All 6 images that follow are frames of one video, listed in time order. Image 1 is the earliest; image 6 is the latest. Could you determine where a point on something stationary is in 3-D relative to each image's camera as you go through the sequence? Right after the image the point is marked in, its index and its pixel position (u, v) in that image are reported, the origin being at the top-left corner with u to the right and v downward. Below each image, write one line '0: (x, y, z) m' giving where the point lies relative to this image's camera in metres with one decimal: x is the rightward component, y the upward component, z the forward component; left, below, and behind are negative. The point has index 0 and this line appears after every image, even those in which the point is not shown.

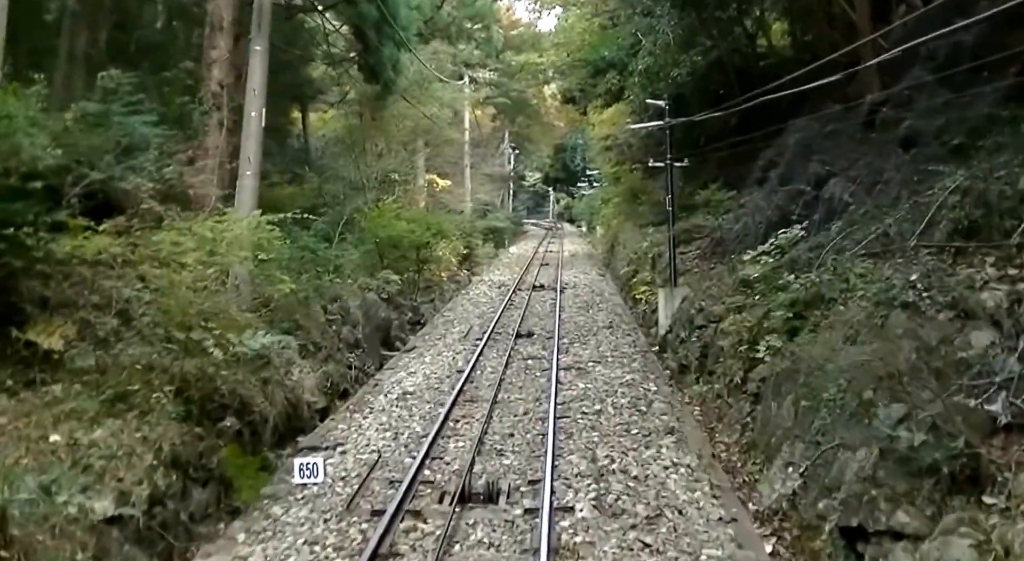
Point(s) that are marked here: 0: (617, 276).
0: (+2.7, +0.1, +19.9) m
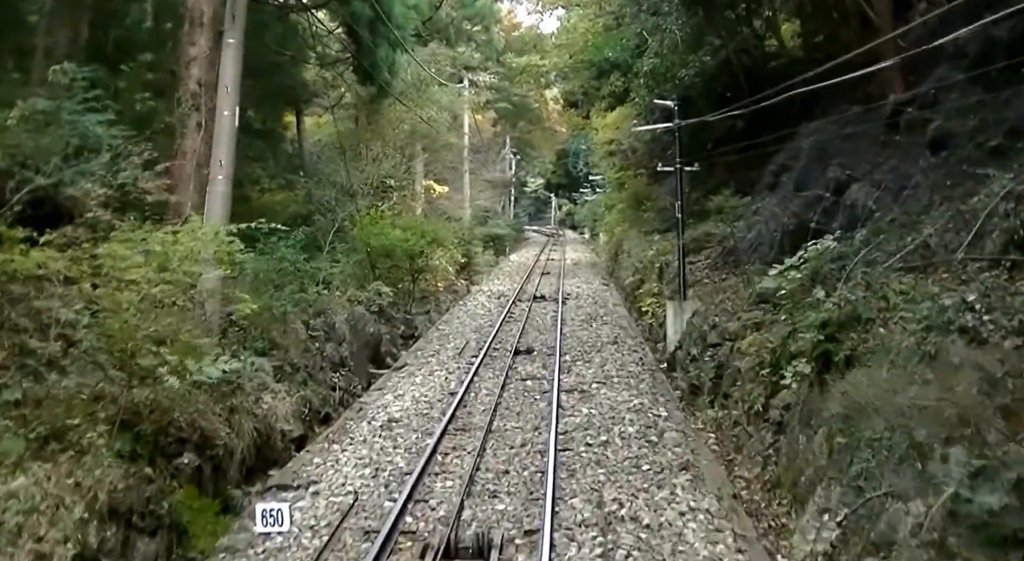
0: (+2.7, -0.1, +19.1) m
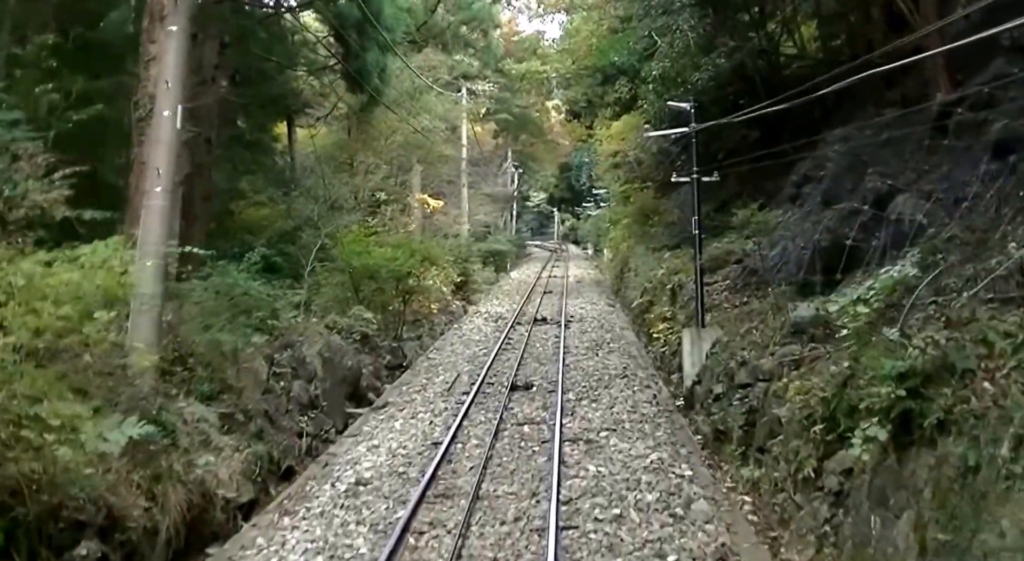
0: (+2.7, -0.6, +17.8) m
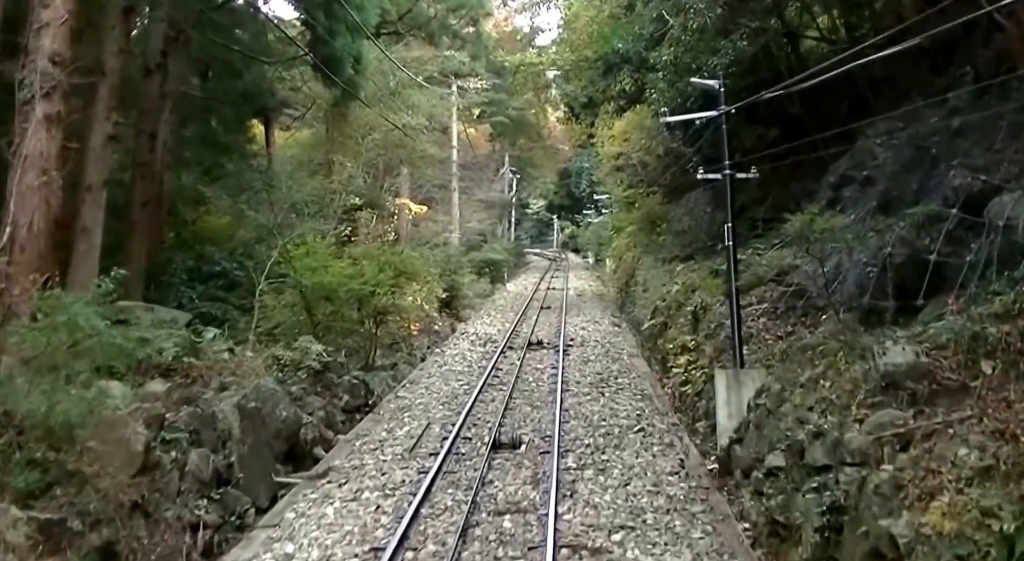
0: (+2.5, -0.9, +15.5) m
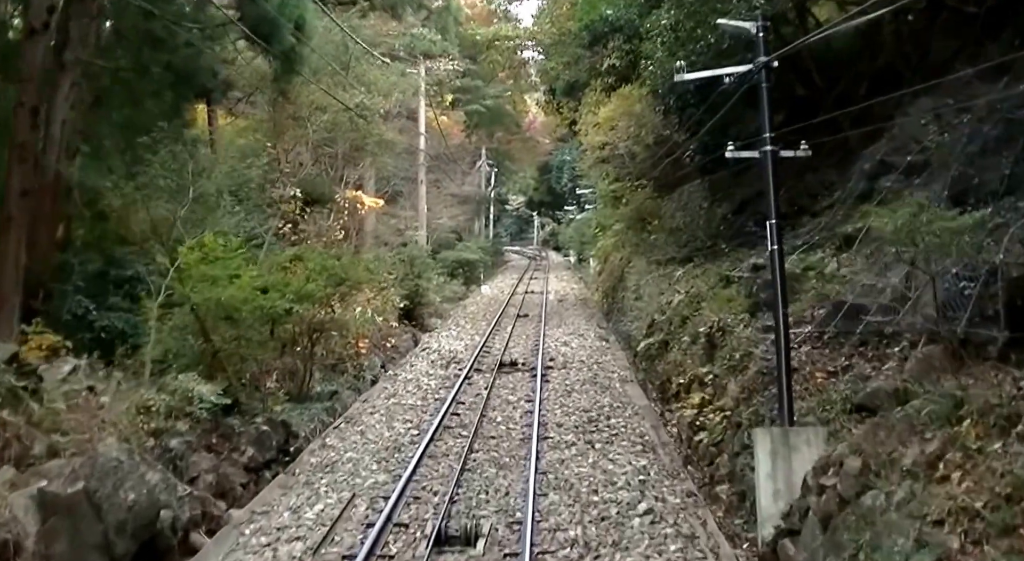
0: (+2.0, -1.1, +13.1) m
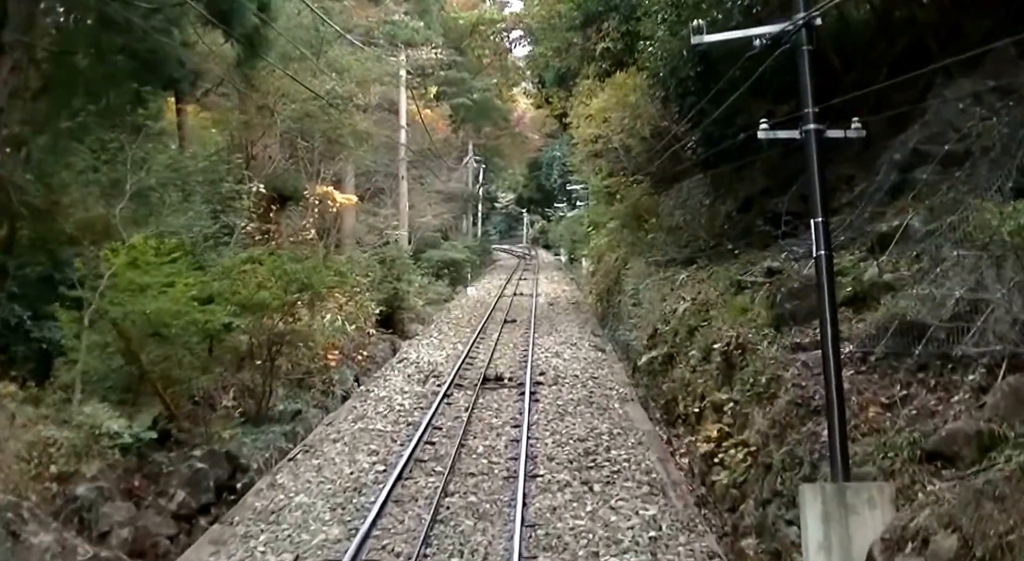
0: (+1.8, -1.1, +11.9) m
